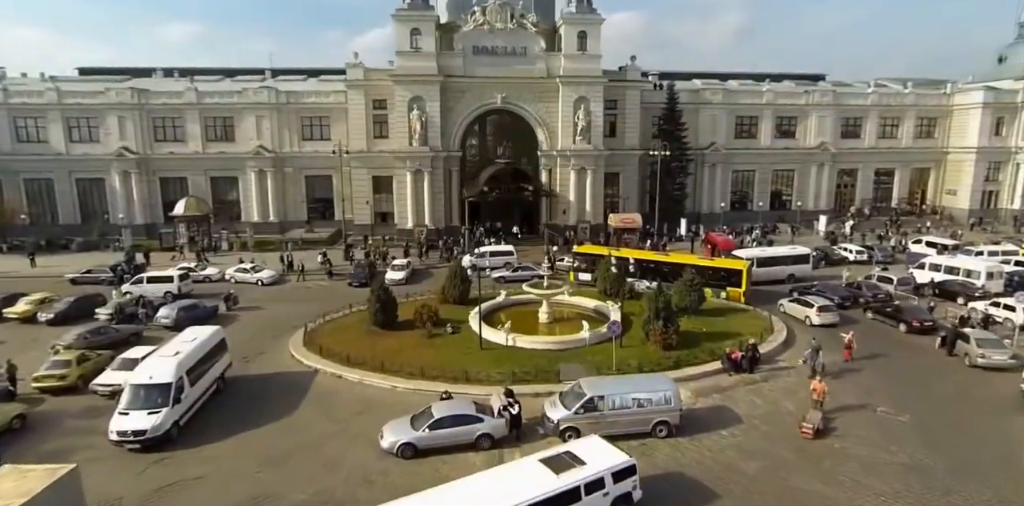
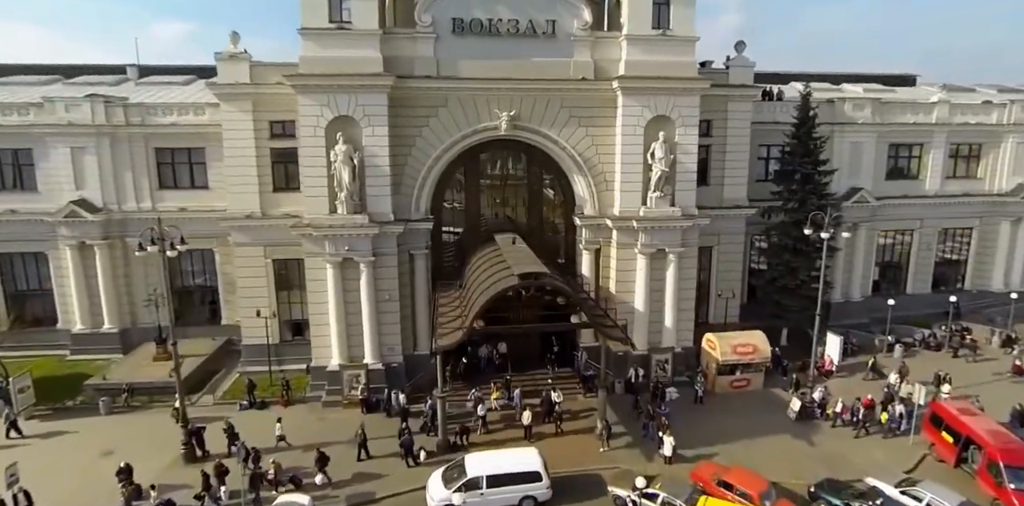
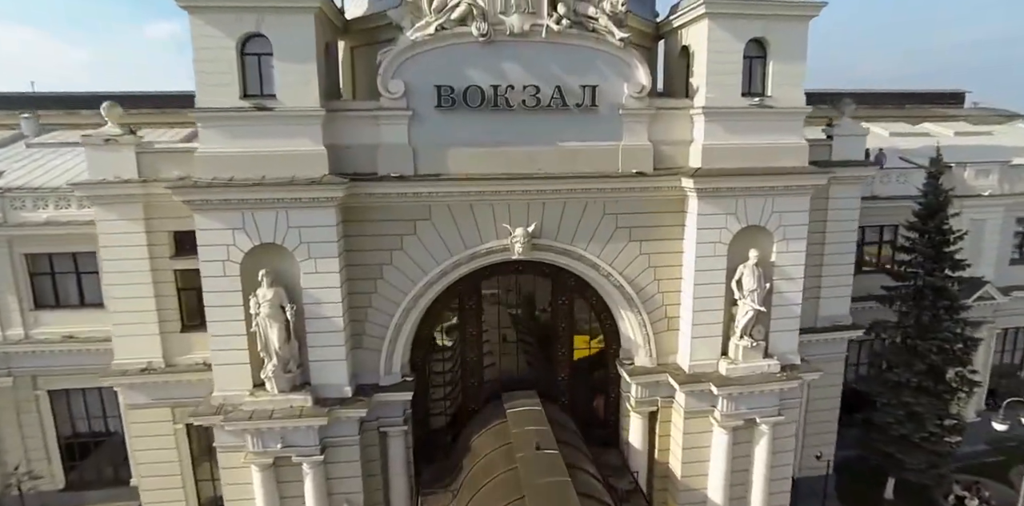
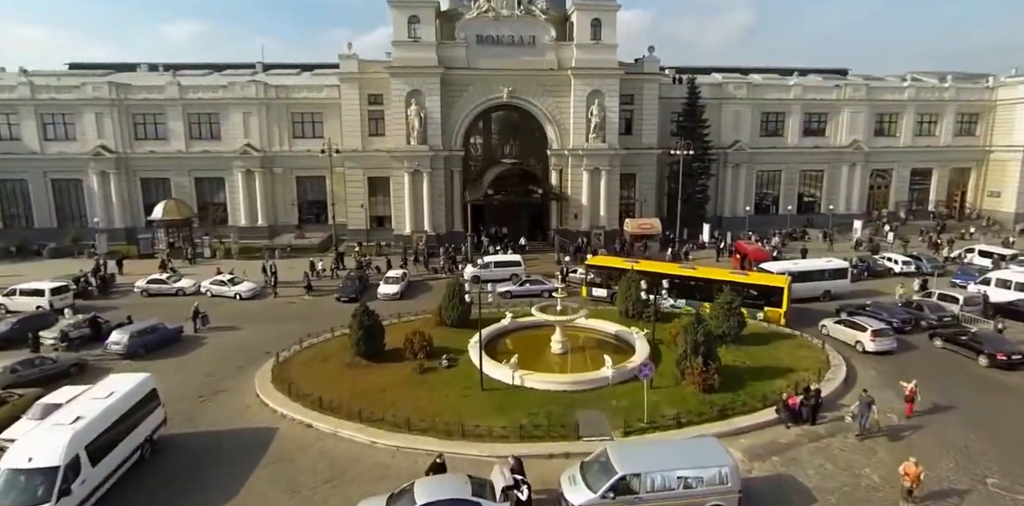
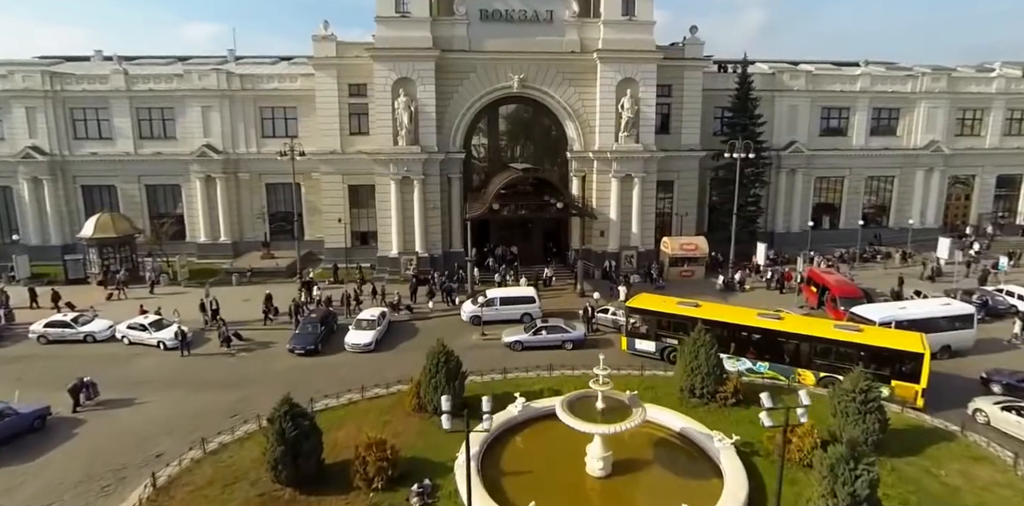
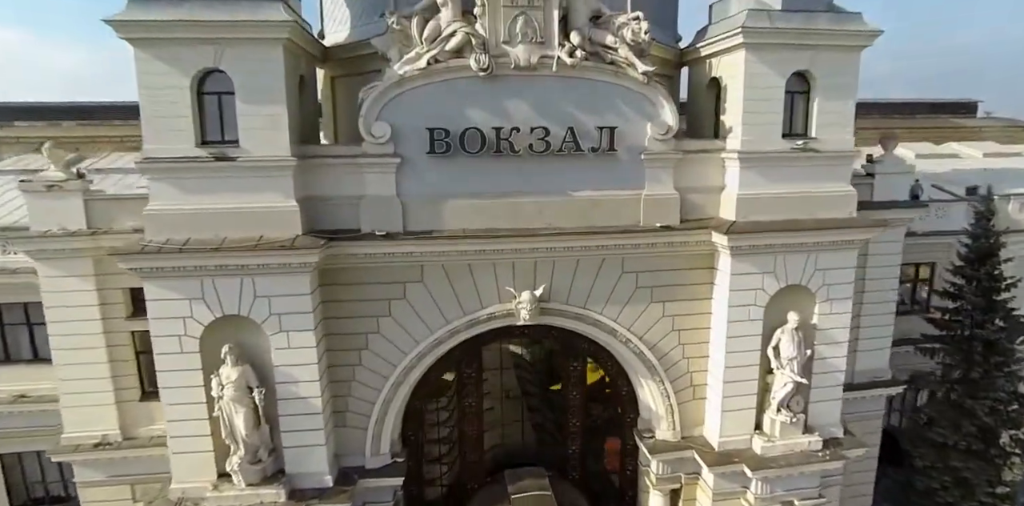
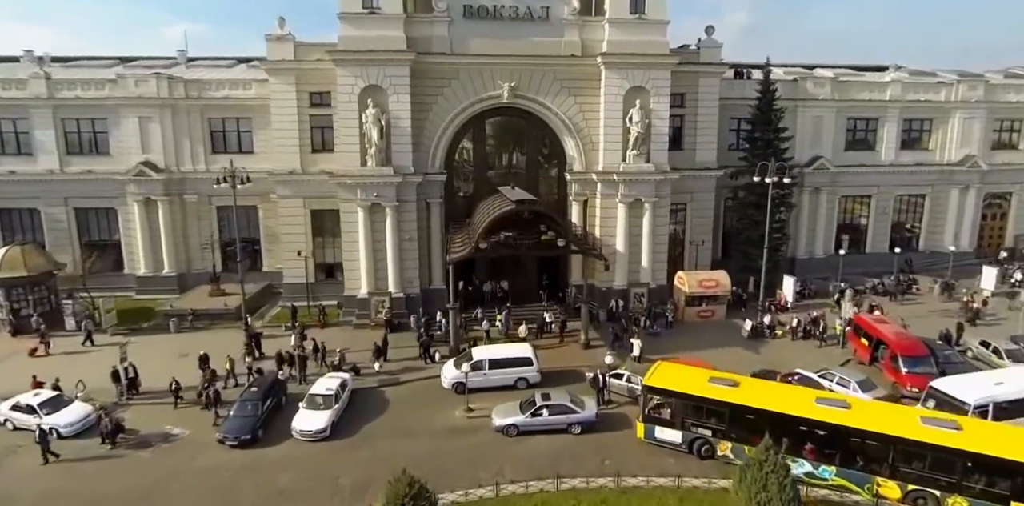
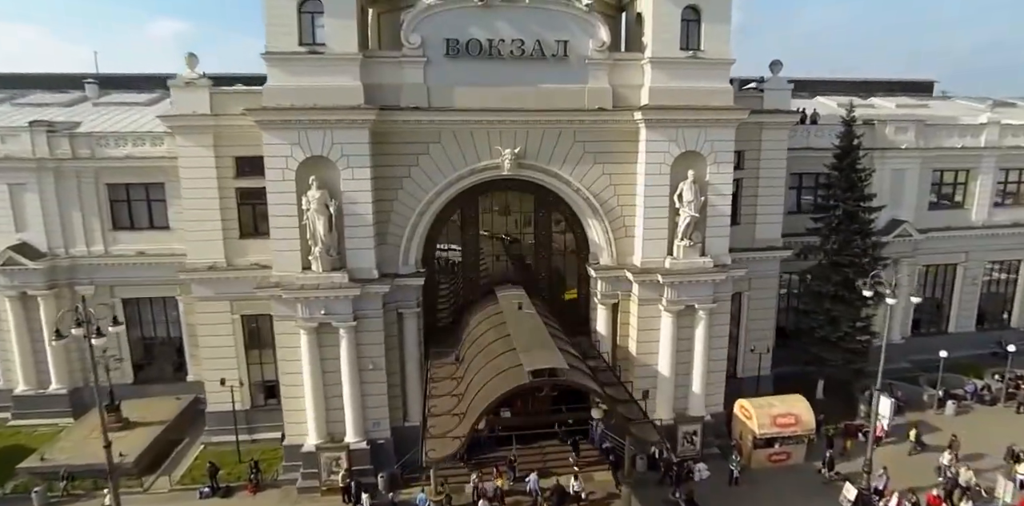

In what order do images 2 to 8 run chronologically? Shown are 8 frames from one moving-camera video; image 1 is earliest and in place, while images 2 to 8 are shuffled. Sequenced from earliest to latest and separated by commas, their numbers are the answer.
4, 5, 7, 2, 8, 3, 6
